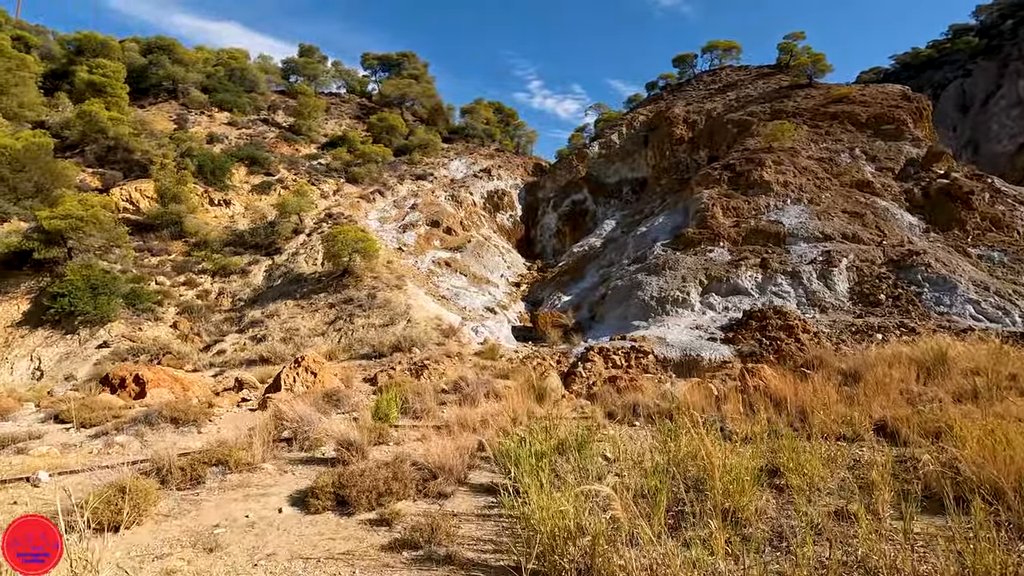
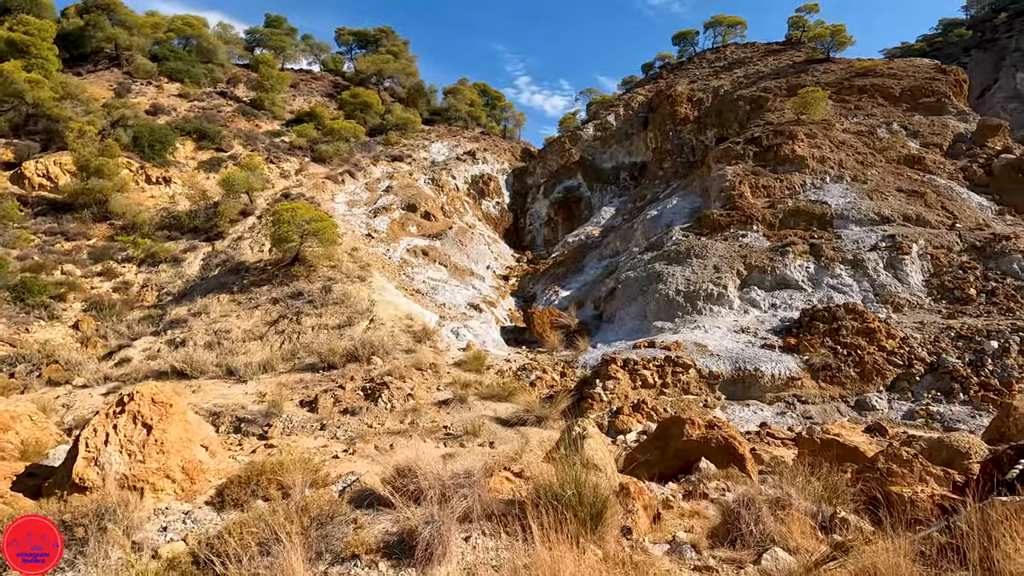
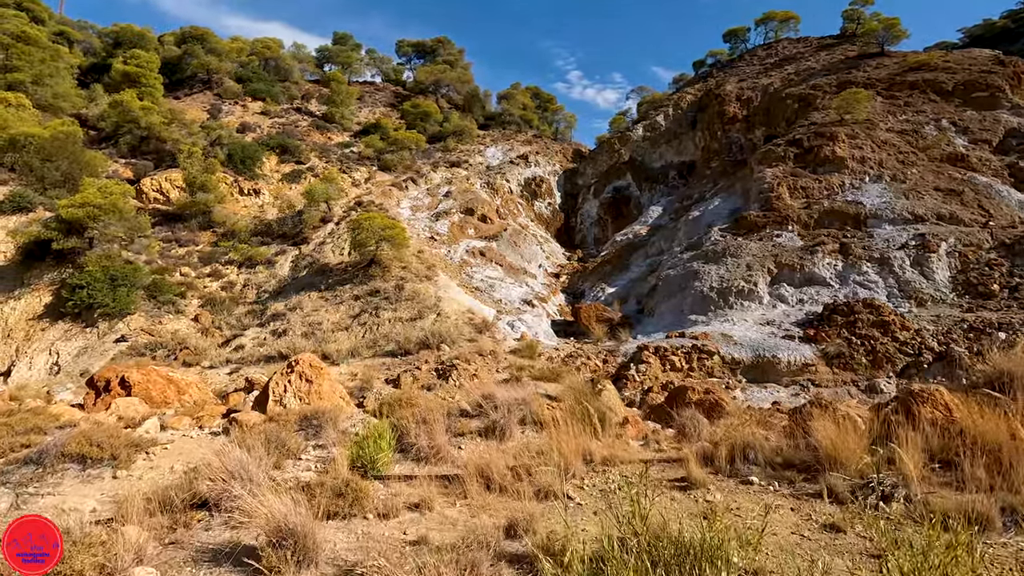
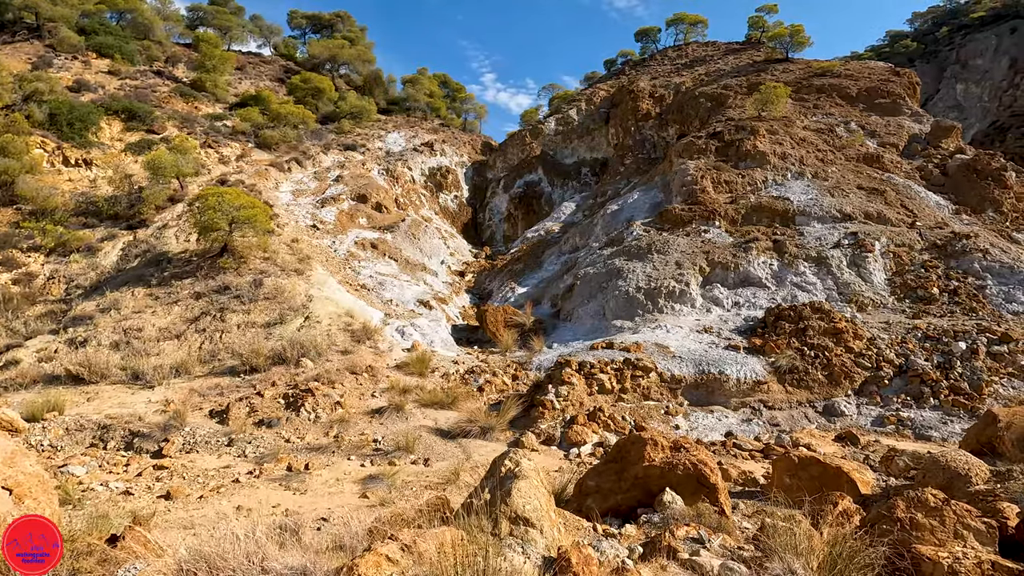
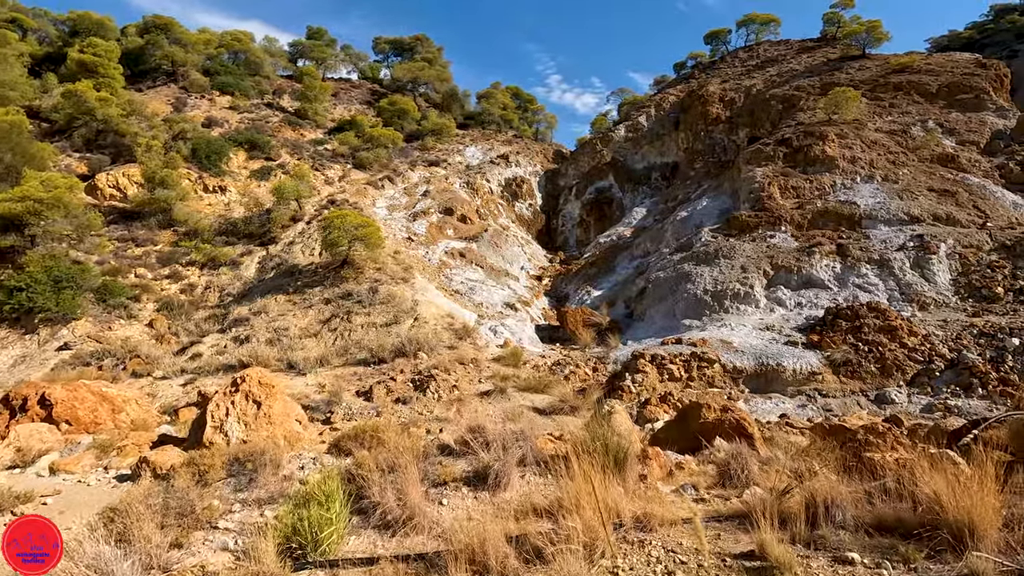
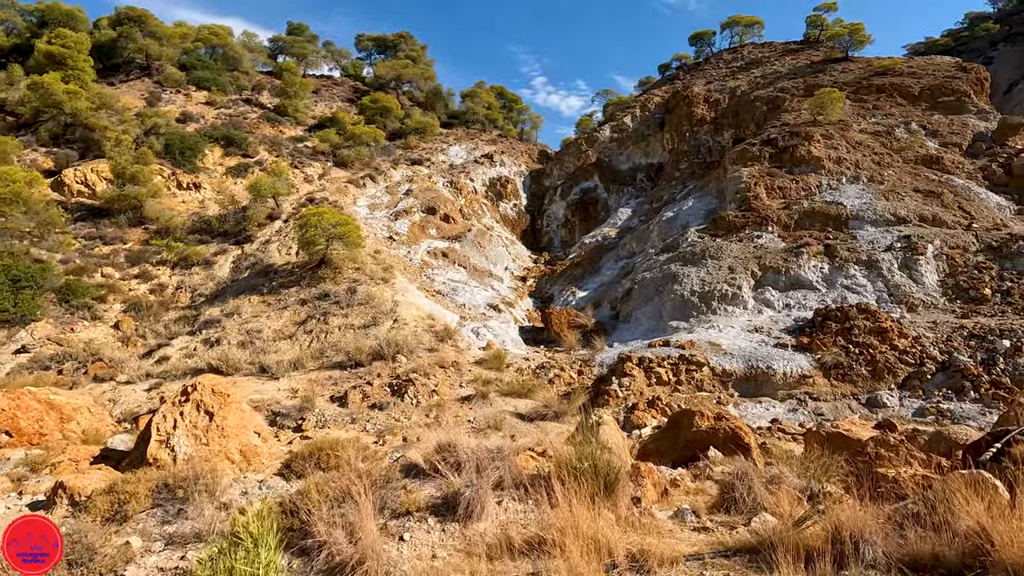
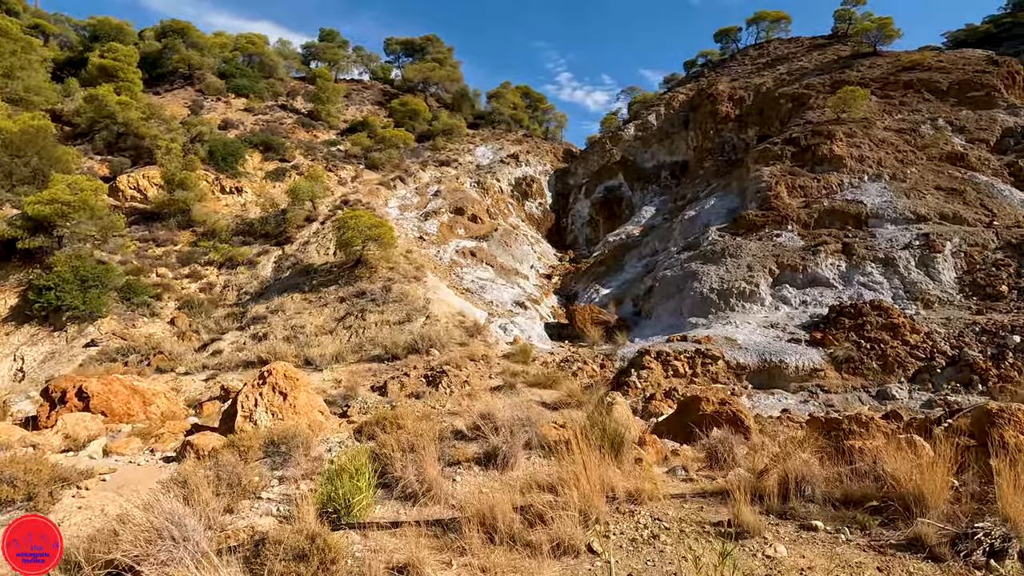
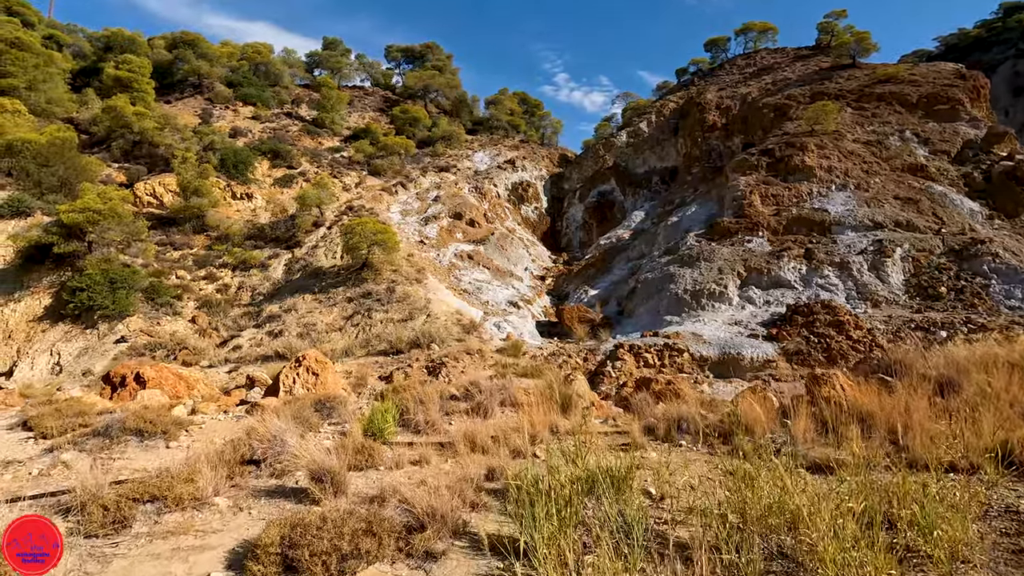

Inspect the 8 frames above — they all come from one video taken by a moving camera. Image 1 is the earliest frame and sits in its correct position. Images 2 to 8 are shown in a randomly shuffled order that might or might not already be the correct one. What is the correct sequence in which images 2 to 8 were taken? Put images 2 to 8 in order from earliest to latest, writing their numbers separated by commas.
8, 3, 7, 5, 6, 2, 4
